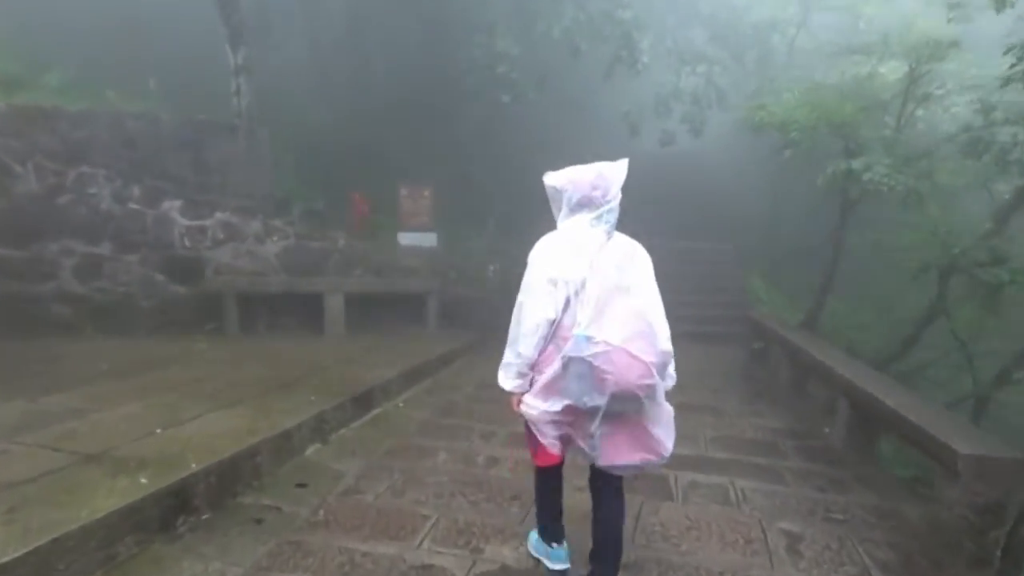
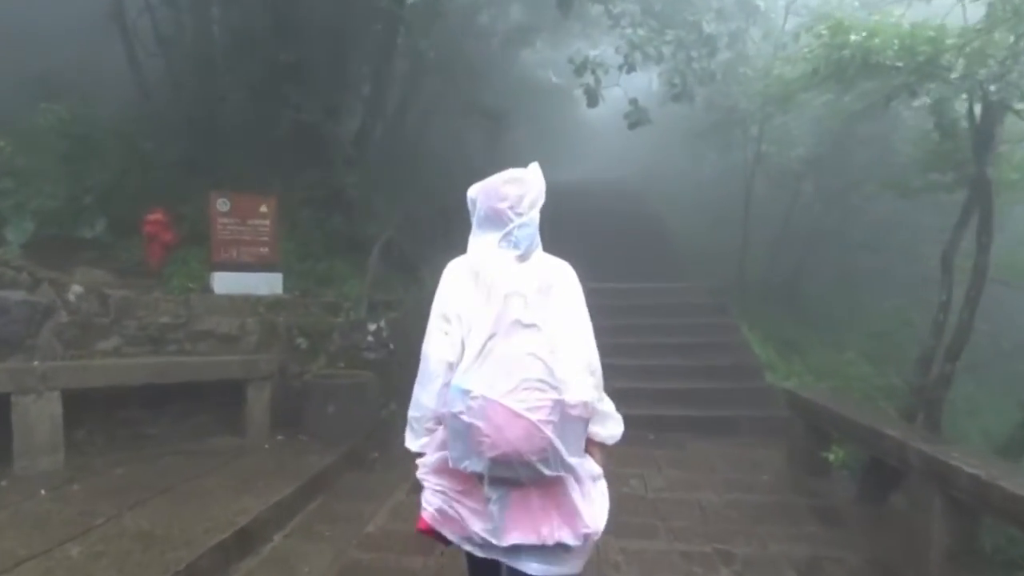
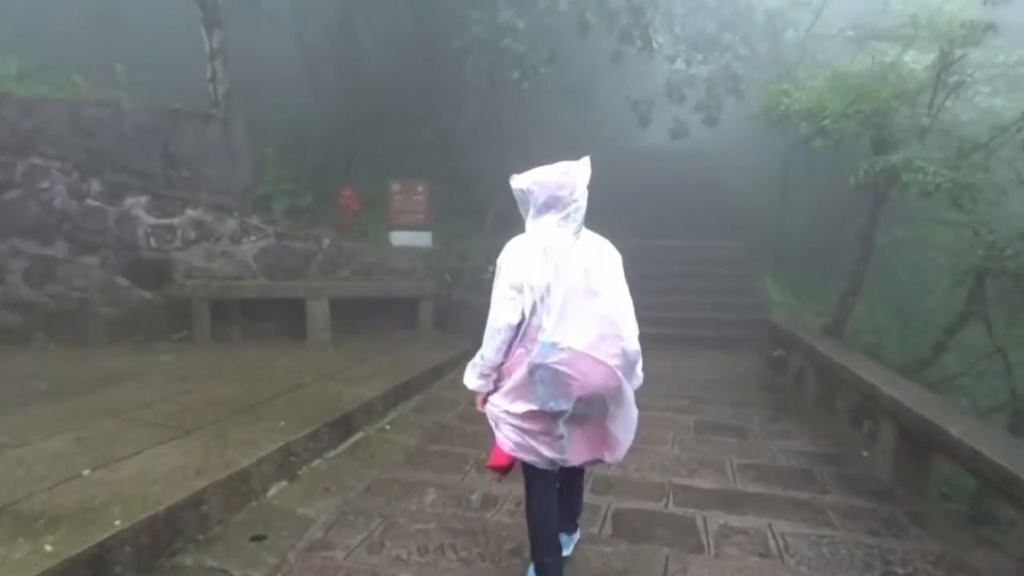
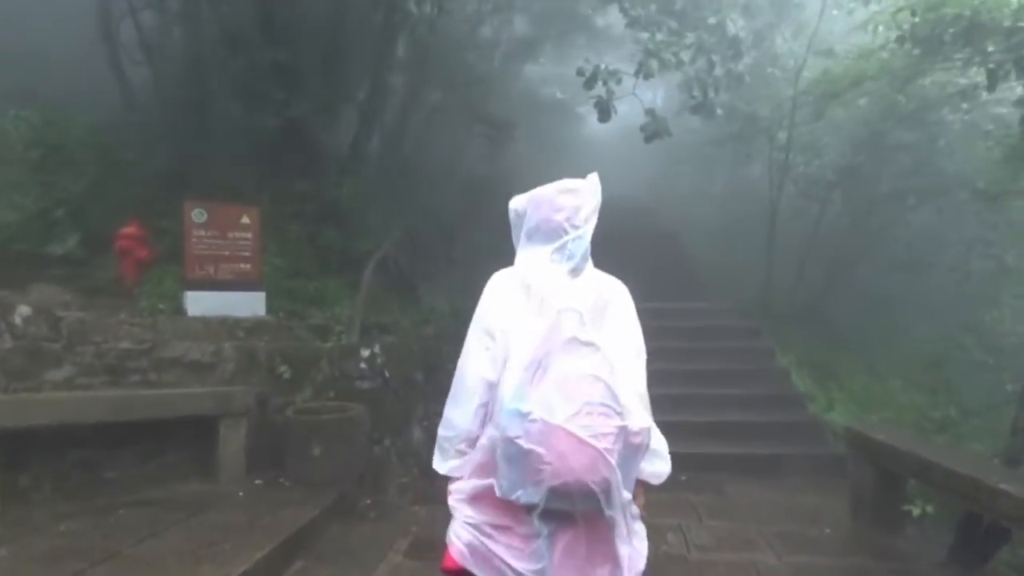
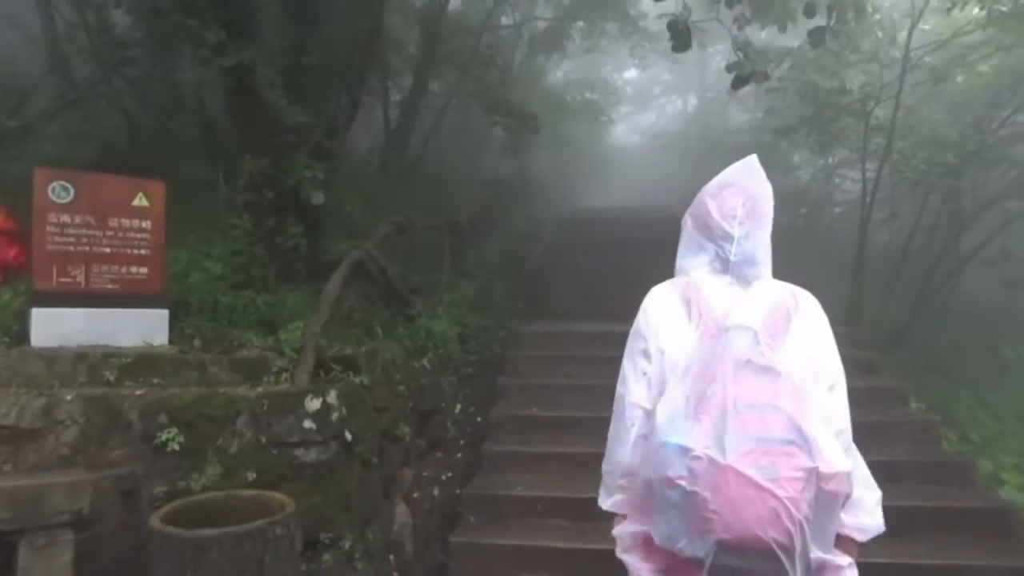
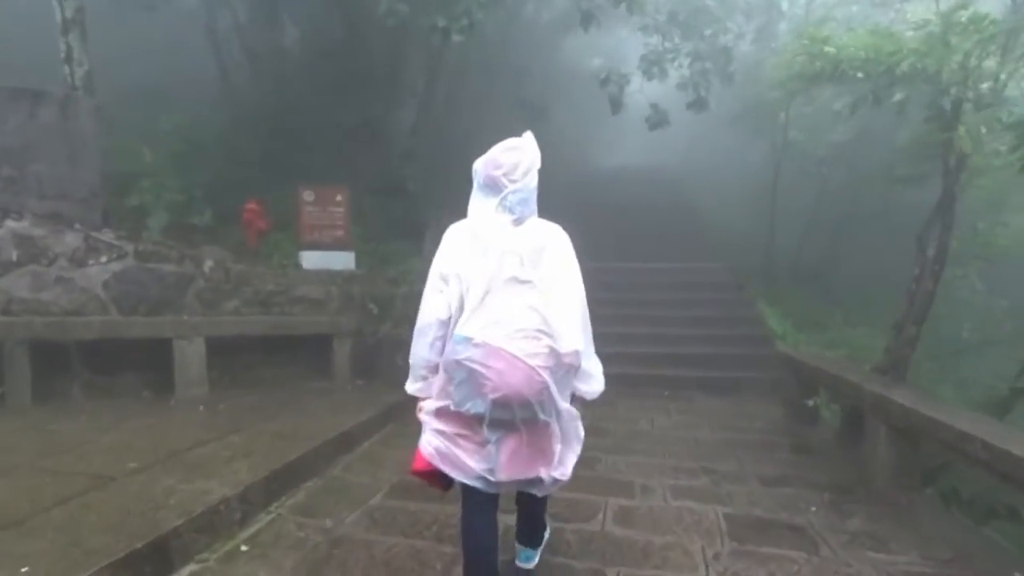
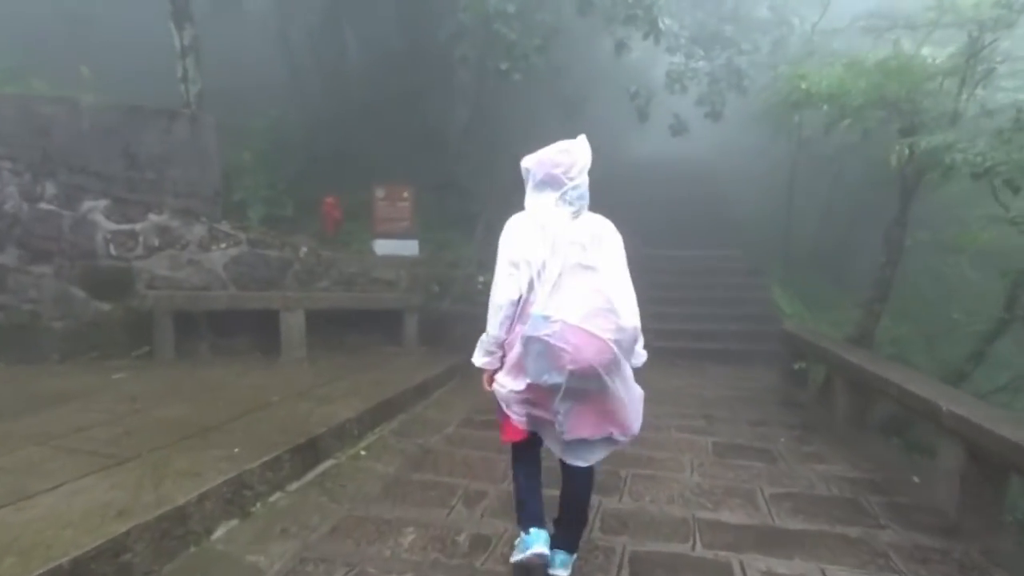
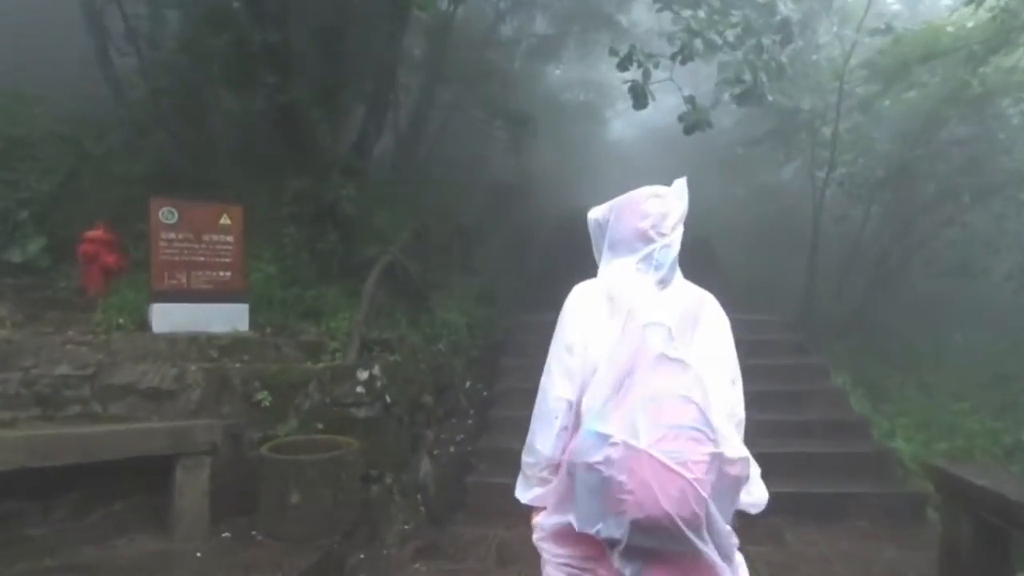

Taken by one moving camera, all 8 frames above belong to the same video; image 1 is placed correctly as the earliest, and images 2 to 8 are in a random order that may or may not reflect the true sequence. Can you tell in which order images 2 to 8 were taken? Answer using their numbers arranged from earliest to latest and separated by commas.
3, 7, 6, 2, 4, 8, 5
